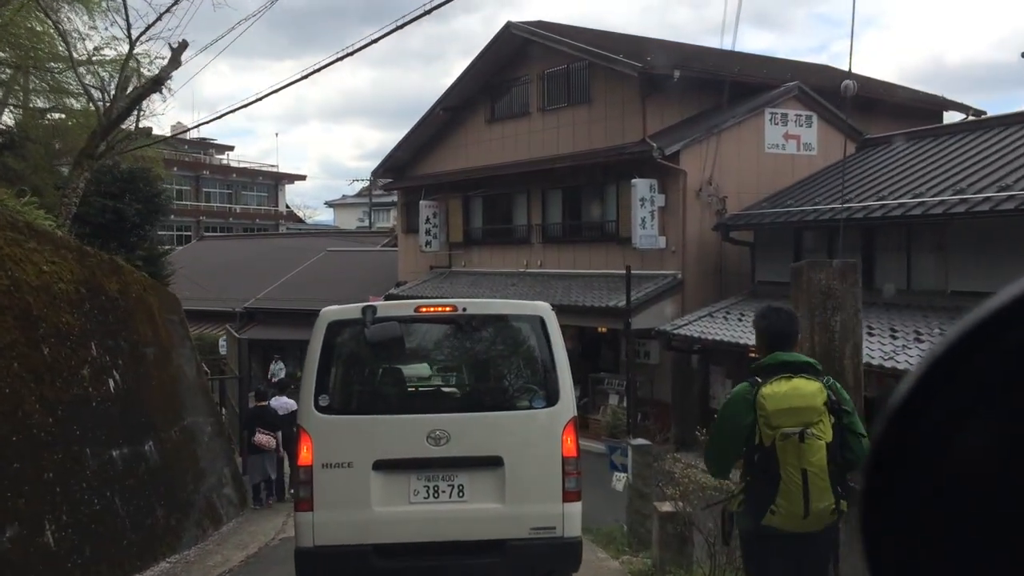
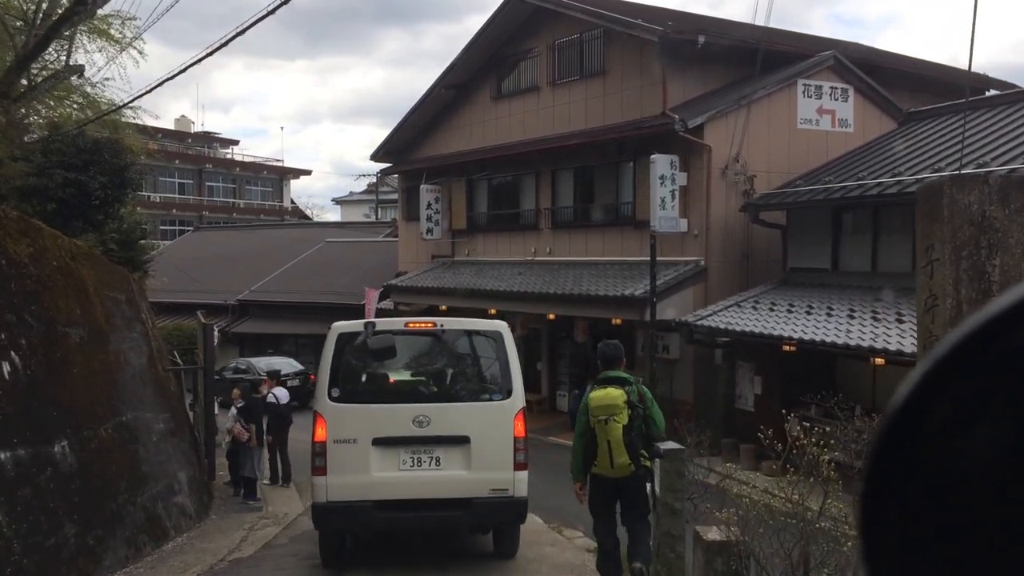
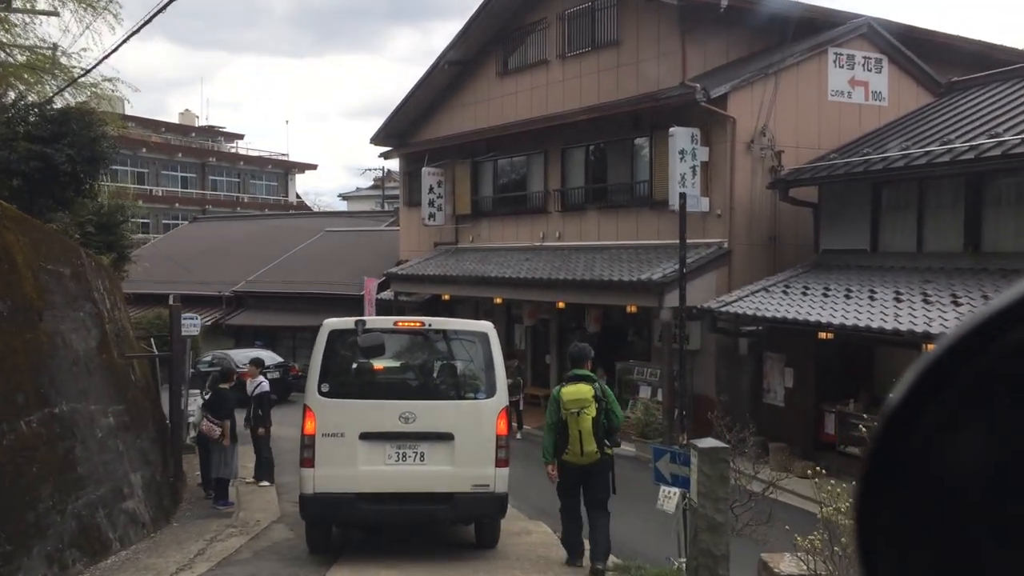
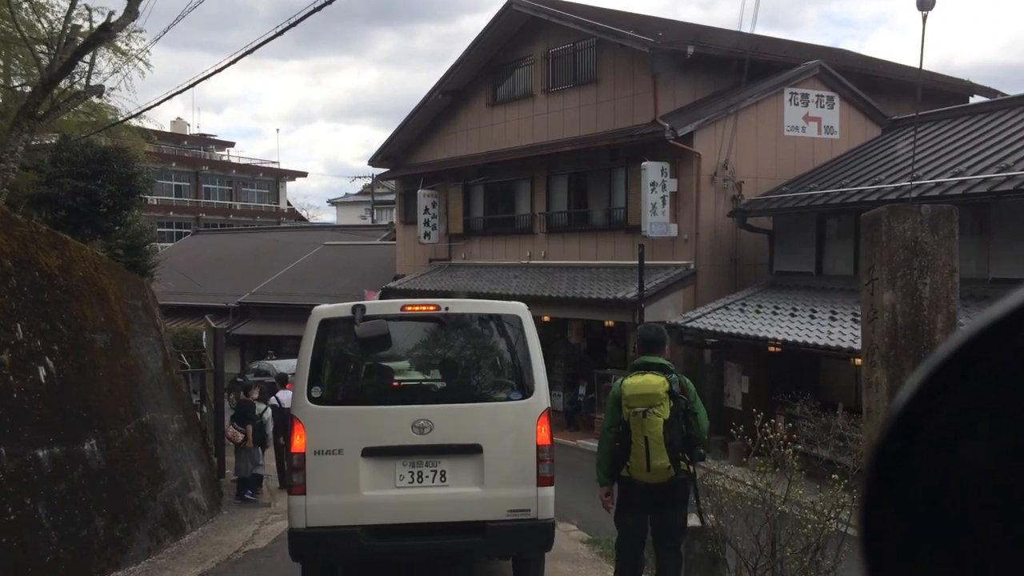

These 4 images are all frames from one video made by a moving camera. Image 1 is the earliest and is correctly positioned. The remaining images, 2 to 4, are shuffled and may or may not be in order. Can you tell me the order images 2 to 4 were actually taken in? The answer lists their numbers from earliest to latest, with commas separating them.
4, 2, 3
